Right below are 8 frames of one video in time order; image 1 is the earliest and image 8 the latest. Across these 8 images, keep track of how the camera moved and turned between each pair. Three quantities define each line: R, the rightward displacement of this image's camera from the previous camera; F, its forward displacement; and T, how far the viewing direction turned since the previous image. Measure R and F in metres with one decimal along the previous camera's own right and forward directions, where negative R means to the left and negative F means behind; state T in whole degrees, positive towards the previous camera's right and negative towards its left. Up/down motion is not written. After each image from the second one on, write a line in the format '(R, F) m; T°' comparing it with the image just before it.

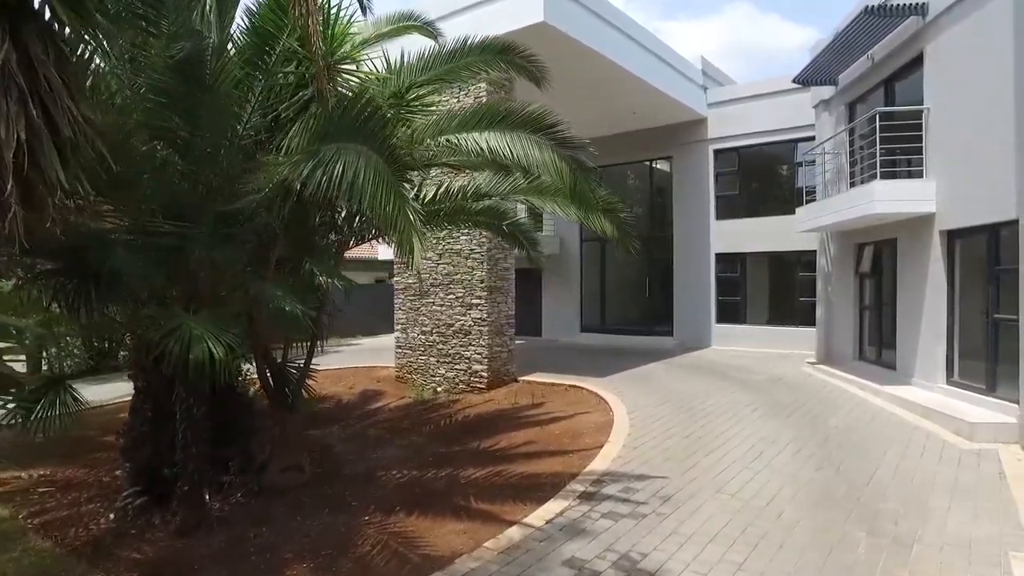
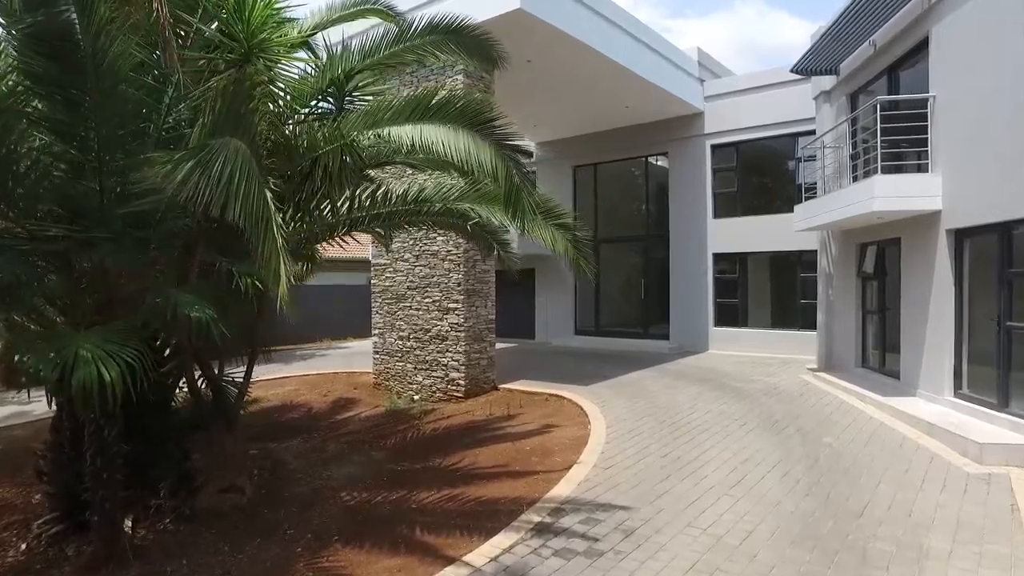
(+0.5, +0.6) m; -1°
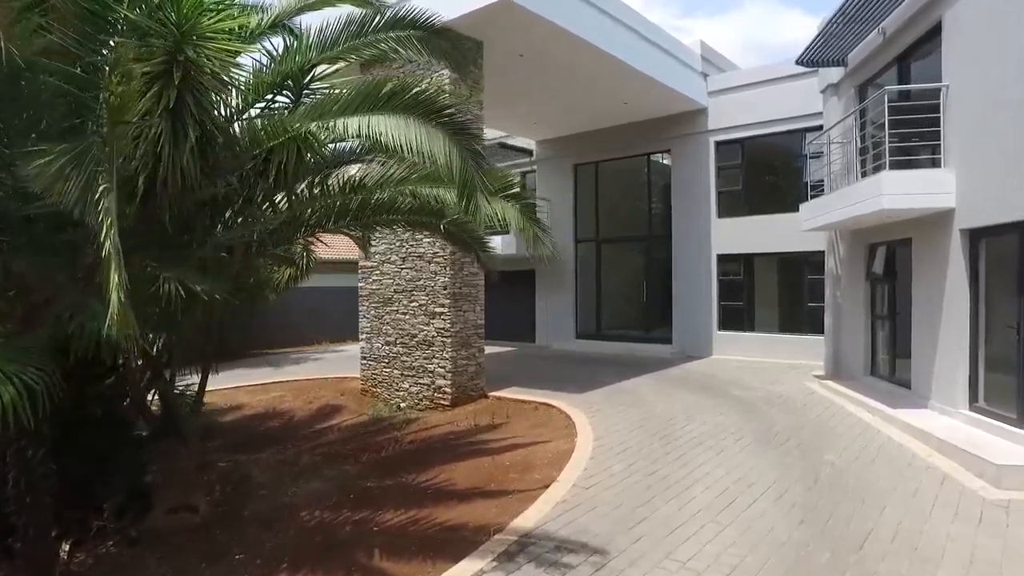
(+0.4, +0.5) m; -1°
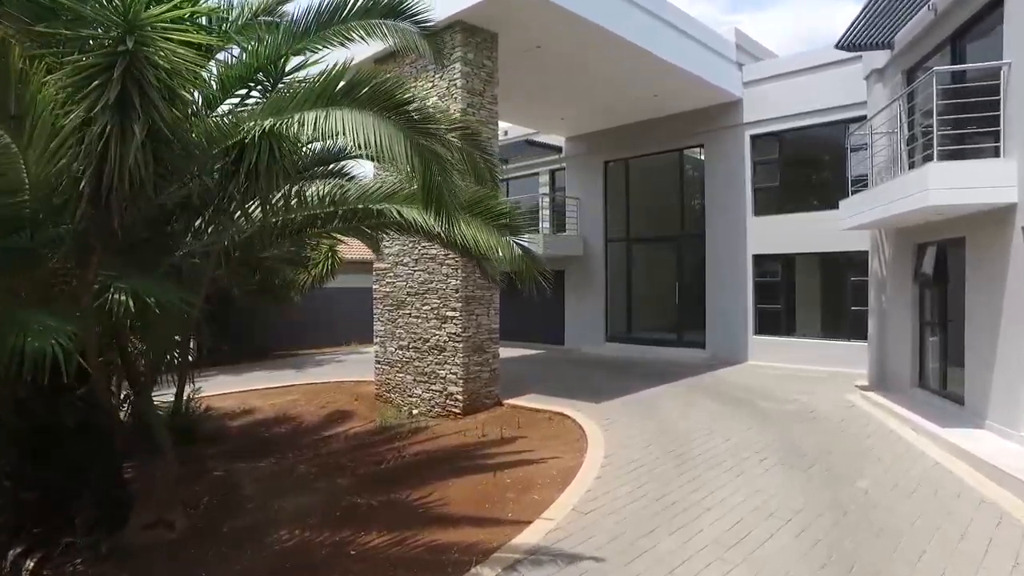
(+0.5, +0.5) m; -4°
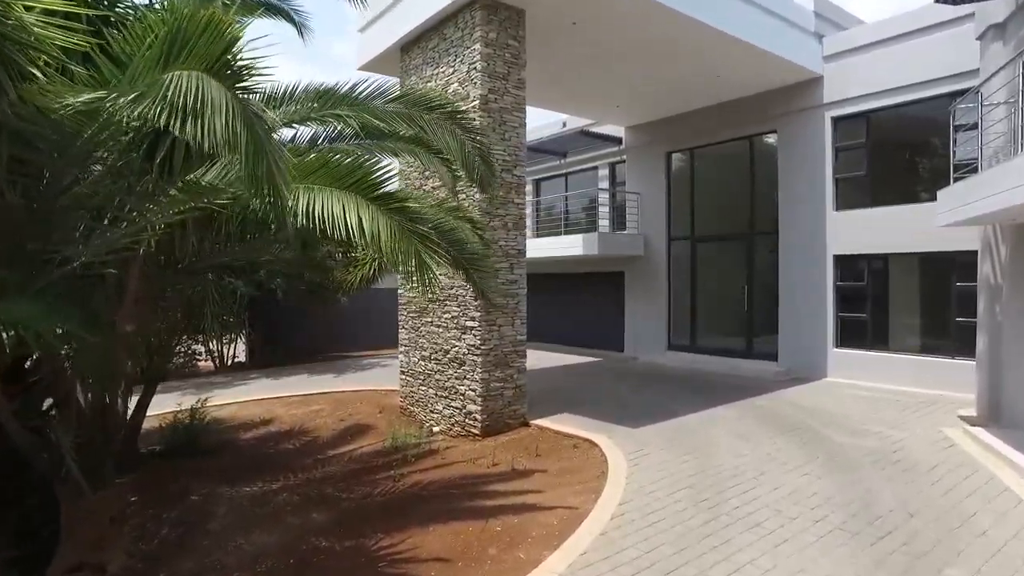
(+0.8, +1.1) m; -8°
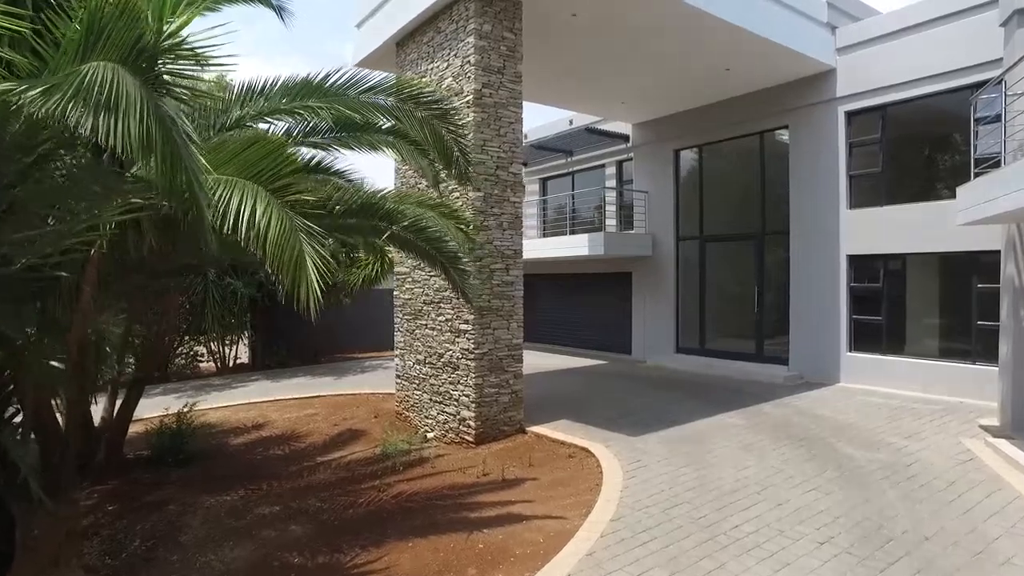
(+0.3, +0.3) m; -1°
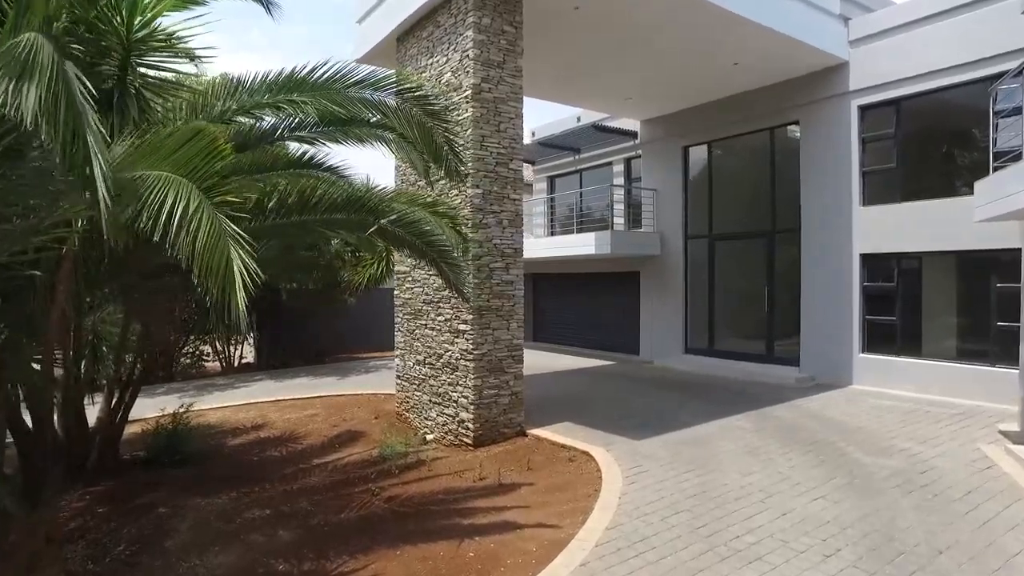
(+0.2, +0.2) m; -1°
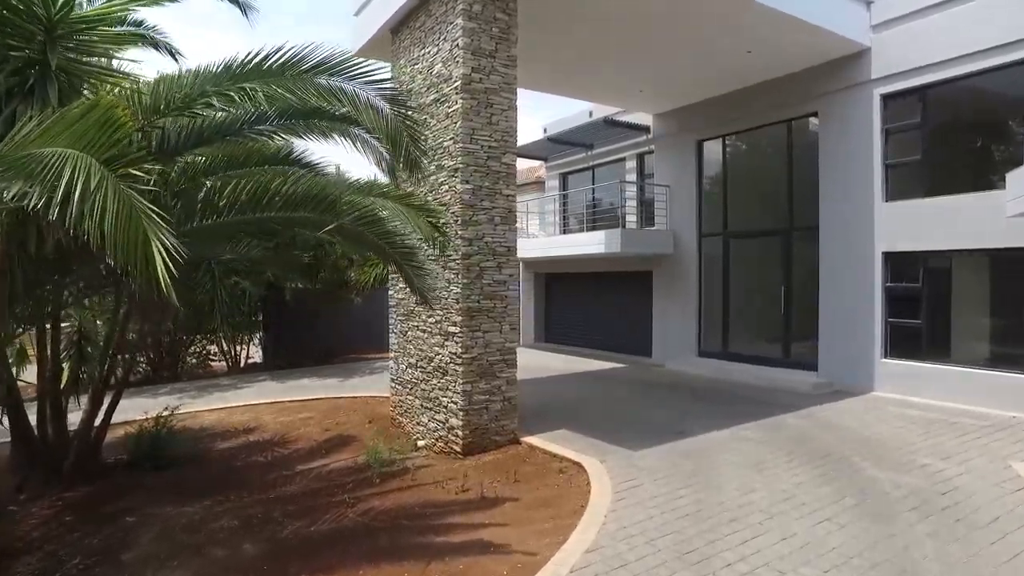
(+0.4, +0.4) m; -2°
